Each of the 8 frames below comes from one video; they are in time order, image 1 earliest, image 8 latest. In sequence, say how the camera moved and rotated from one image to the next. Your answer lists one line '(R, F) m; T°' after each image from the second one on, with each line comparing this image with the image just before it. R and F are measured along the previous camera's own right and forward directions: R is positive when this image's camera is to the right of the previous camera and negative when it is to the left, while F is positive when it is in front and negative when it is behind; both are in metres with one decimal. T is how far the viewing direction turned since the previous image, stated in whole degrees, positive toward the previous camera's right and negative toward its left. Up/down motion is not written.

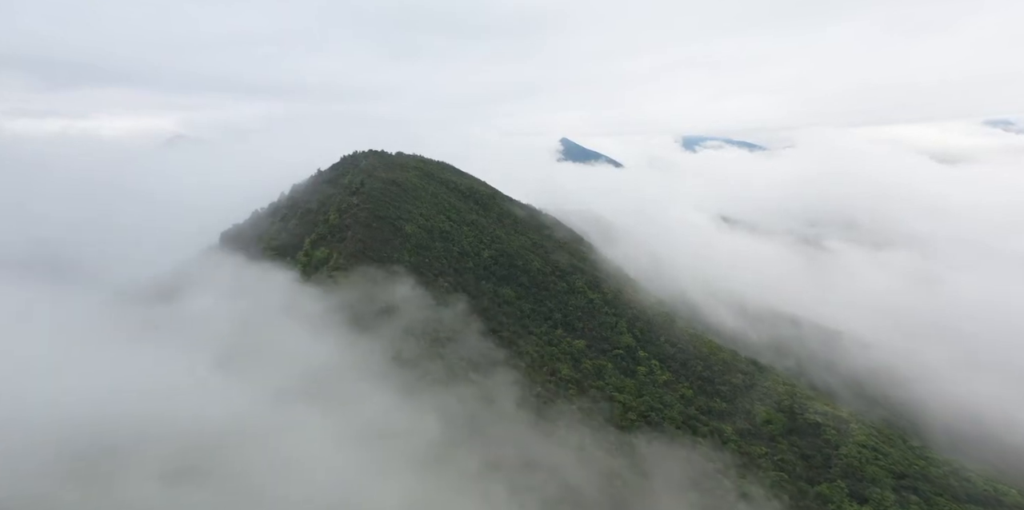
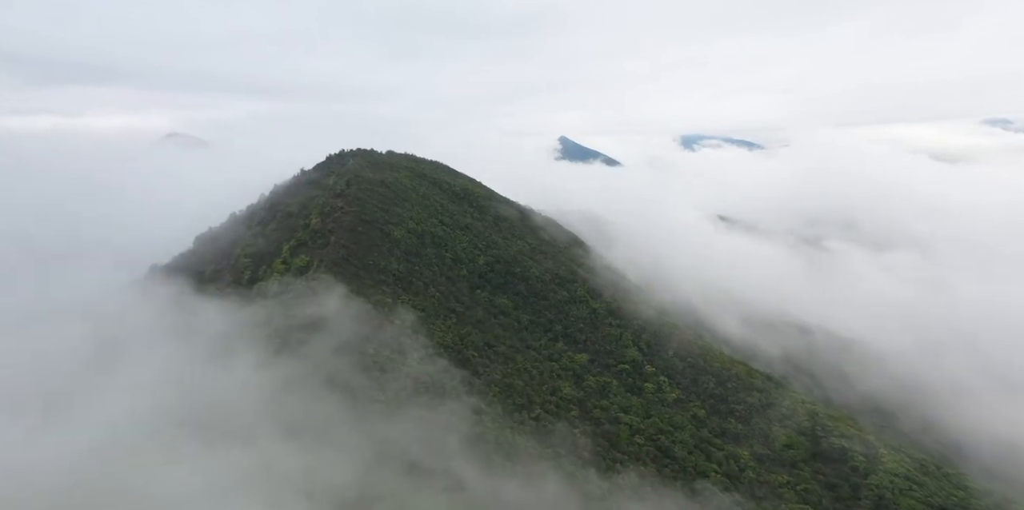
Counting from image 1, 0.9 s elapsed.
(+0.3, +4.8) m; 0°
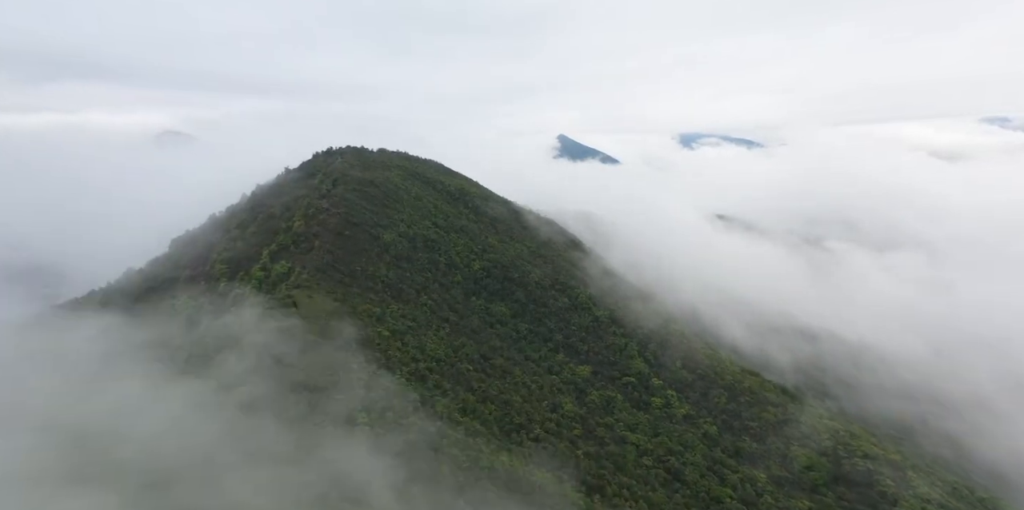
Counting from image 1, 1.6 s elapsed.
(+0.1, +3.9) m; 0°
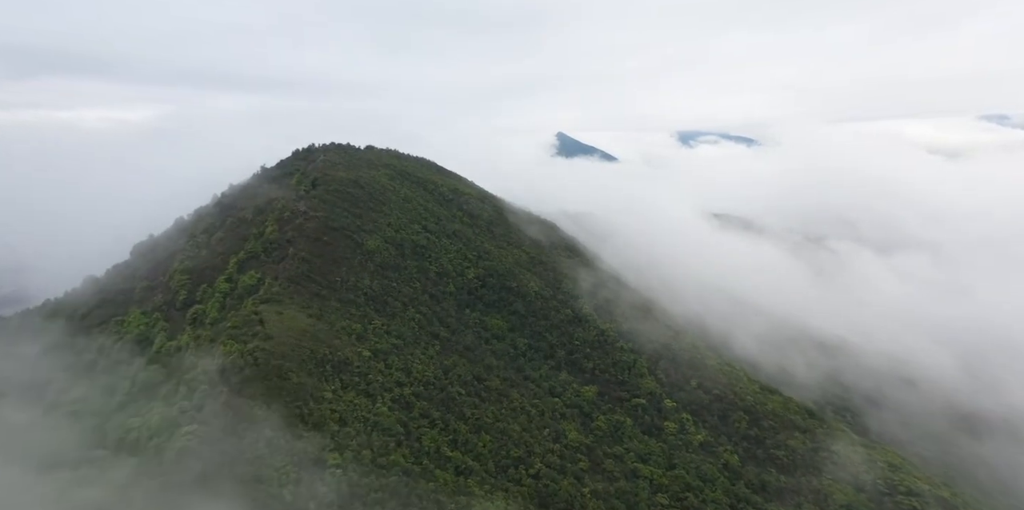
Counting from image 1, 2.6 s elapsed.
(+0.2, +5.5) m; 0°
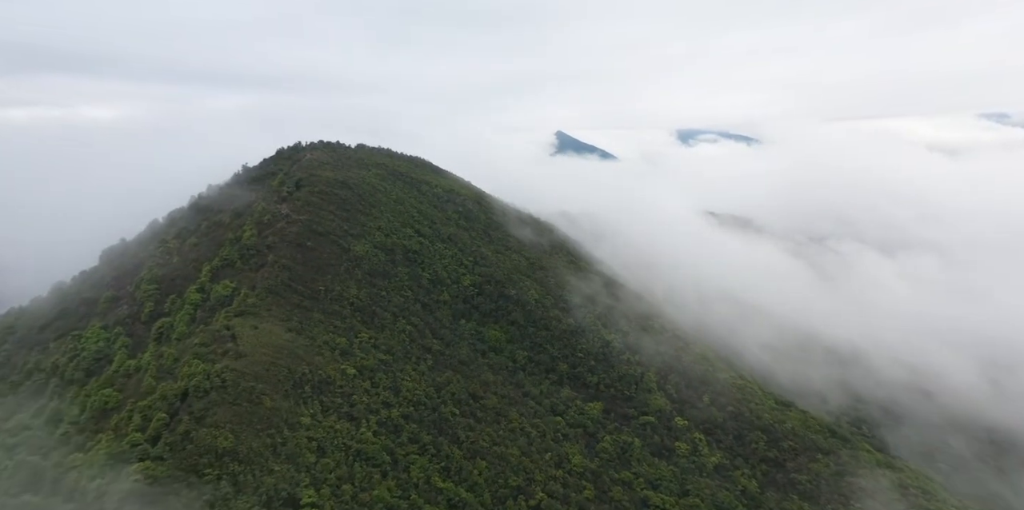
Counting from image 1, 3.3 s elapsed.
(+0.1, +3.7) m; 0°
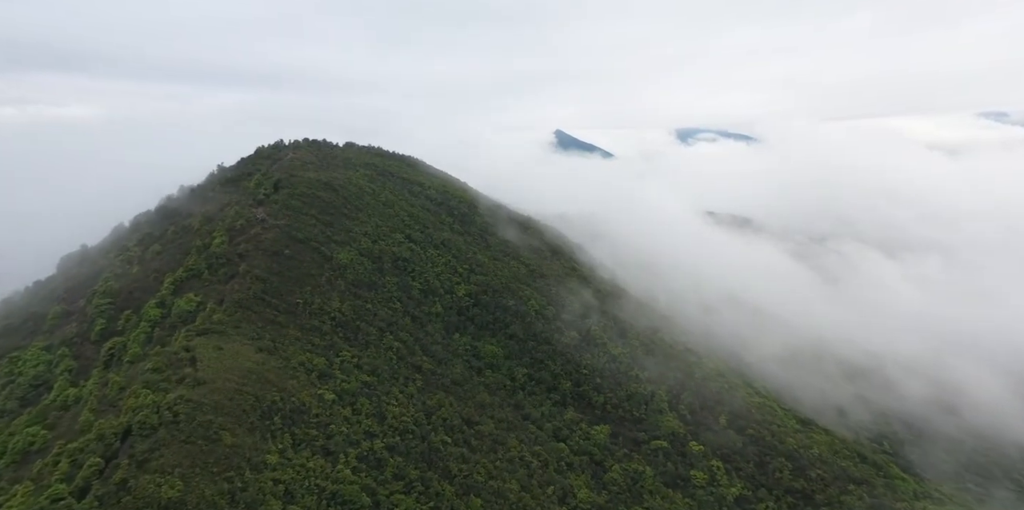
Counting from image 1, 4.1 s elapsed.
(+0.1, +4.3) m; 0°
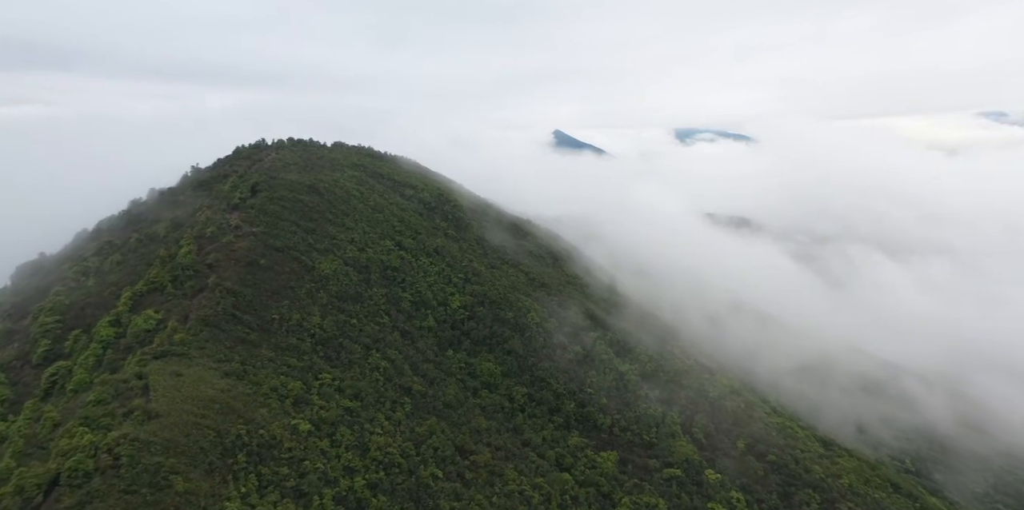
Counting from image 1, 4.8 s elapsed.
(+0.1, +3.8) m; 0°
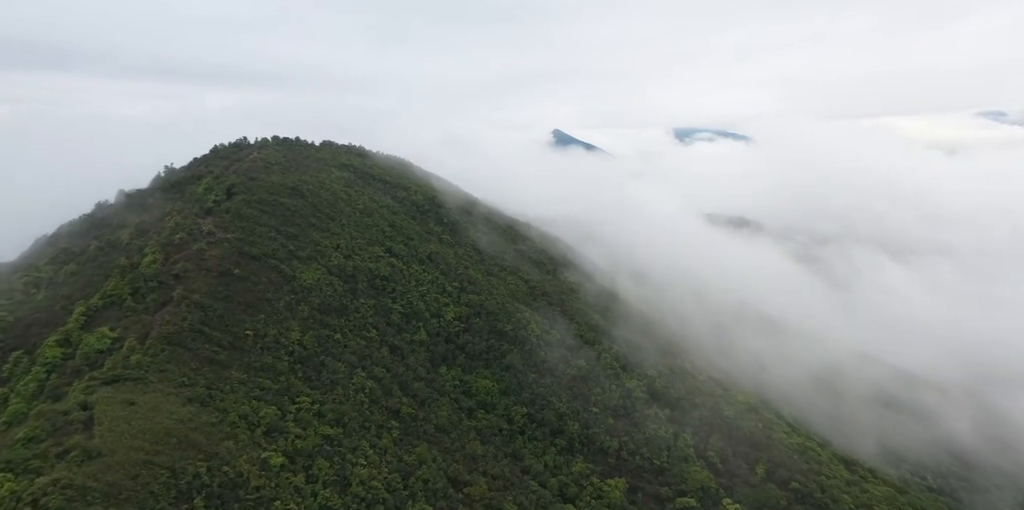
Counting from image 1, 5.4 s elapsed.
(+0.1, +3.4) m; 0°
